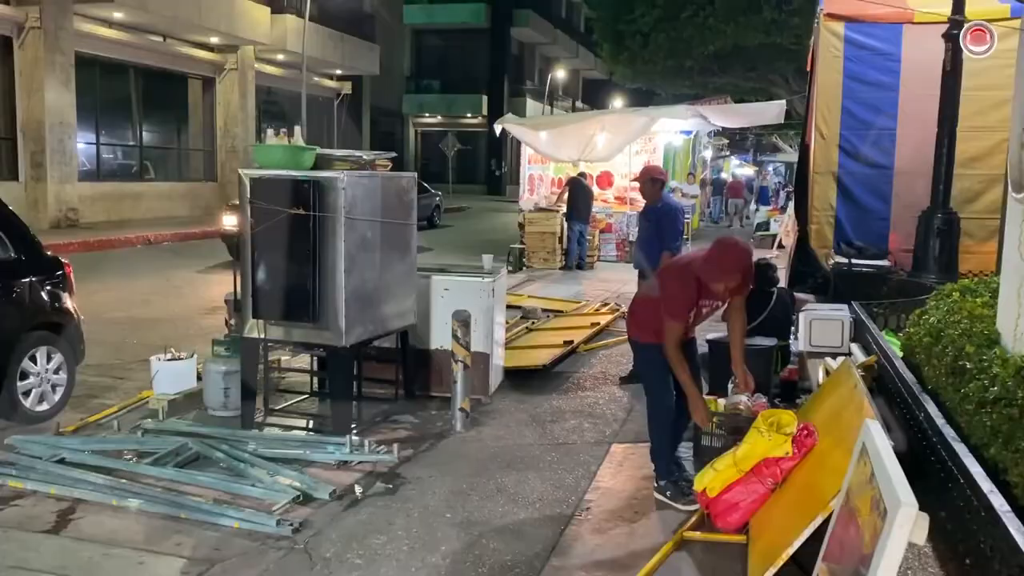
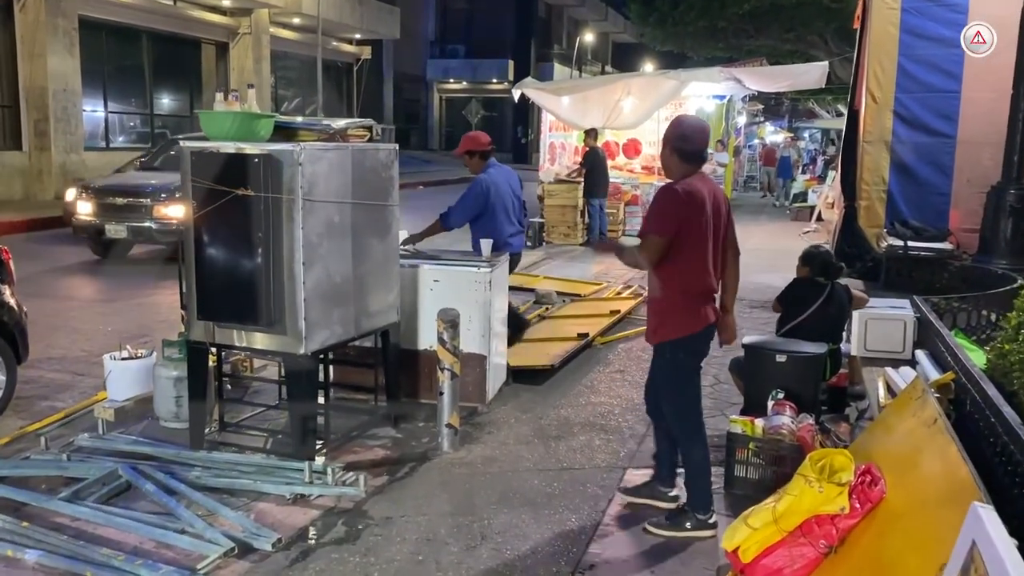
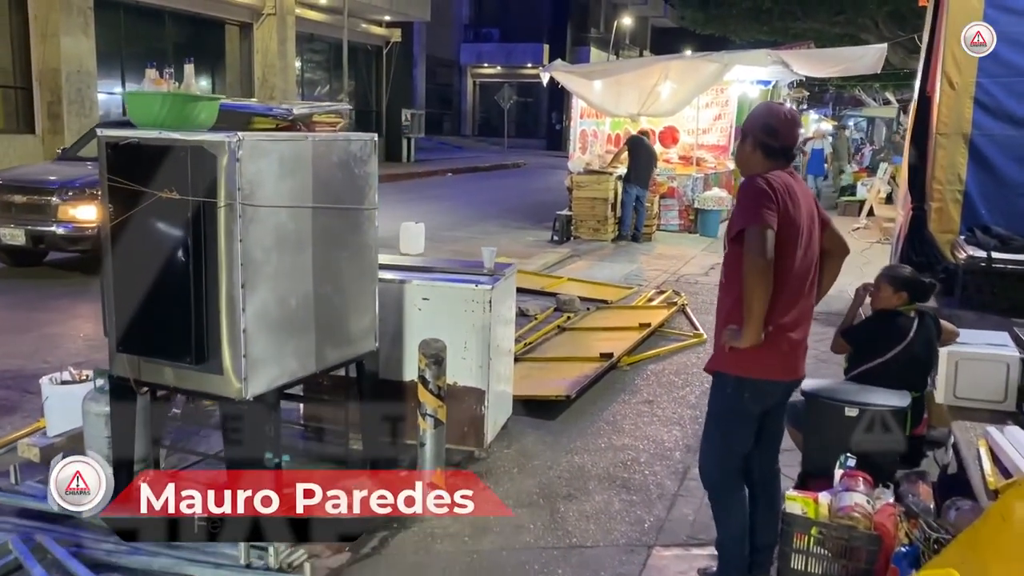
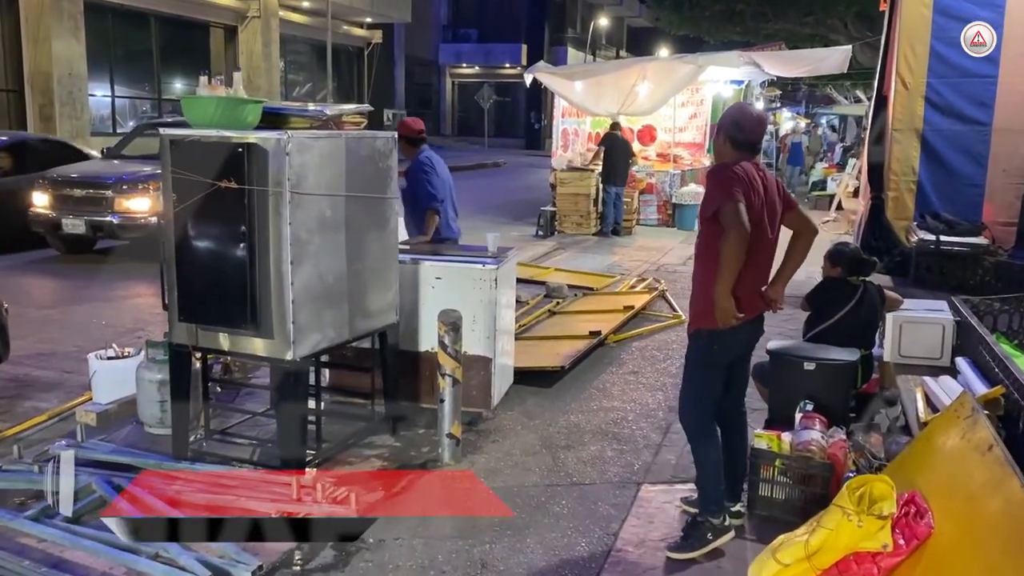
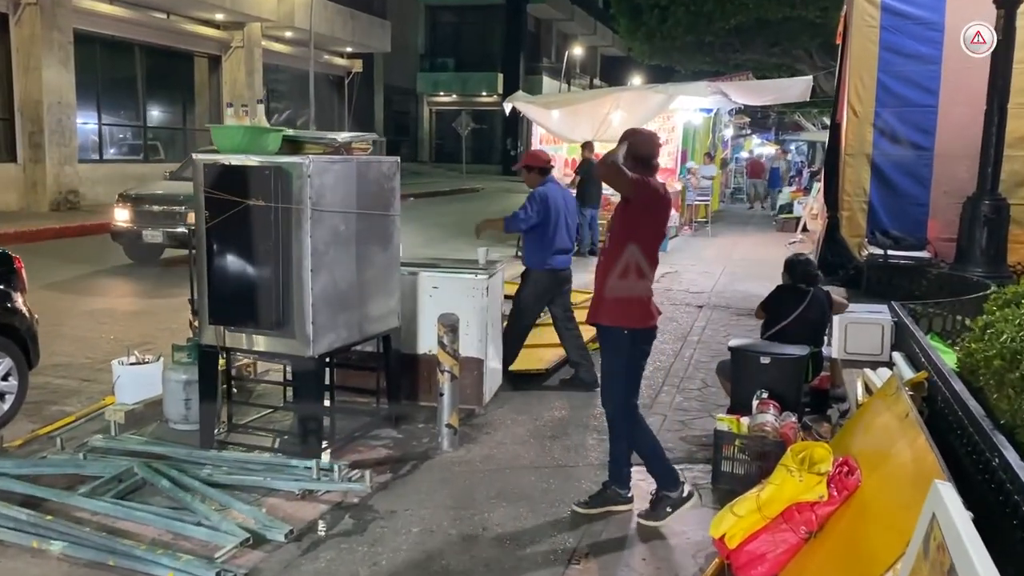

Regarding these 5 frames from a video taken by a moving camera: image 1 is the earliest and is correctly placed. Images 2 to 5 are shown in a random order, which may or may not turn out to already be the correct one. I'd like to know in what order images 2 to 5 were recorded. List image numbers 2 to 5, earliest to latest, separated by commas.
5, 2, 4, 3
